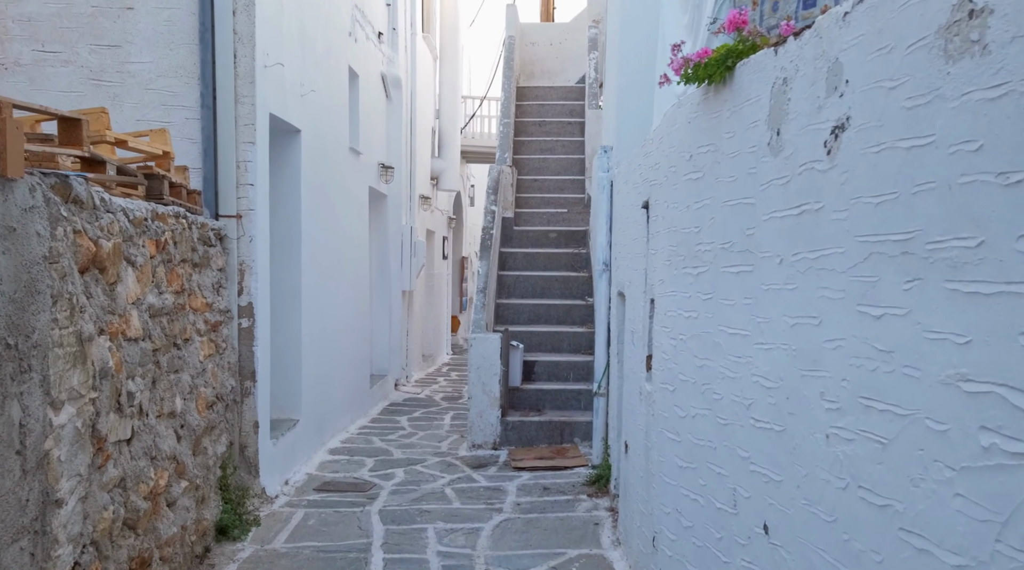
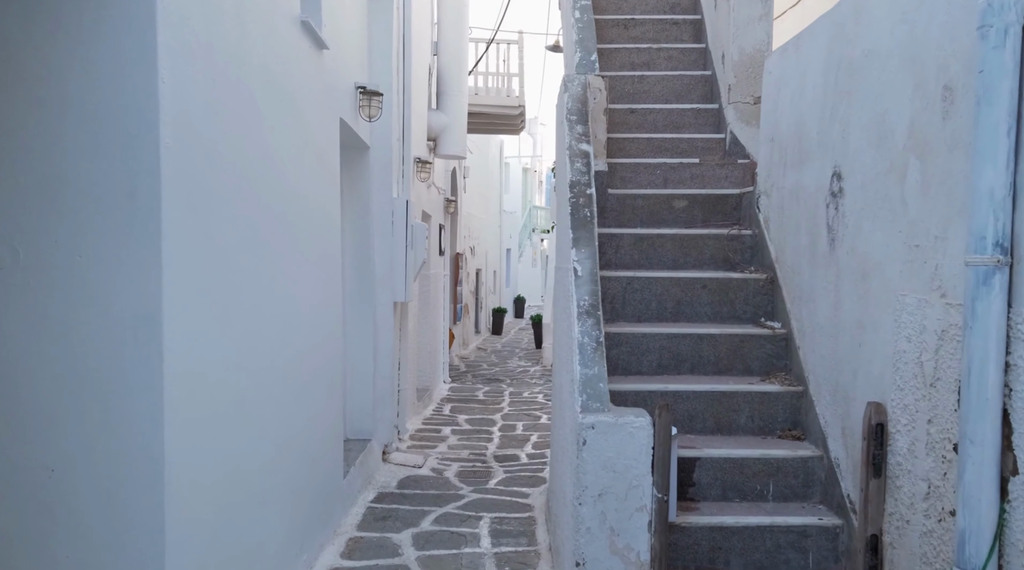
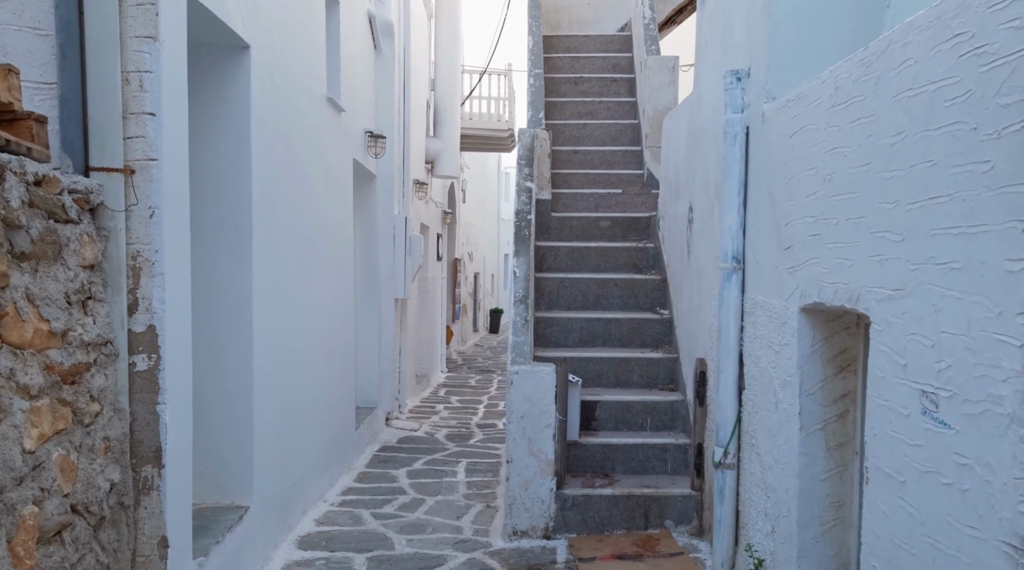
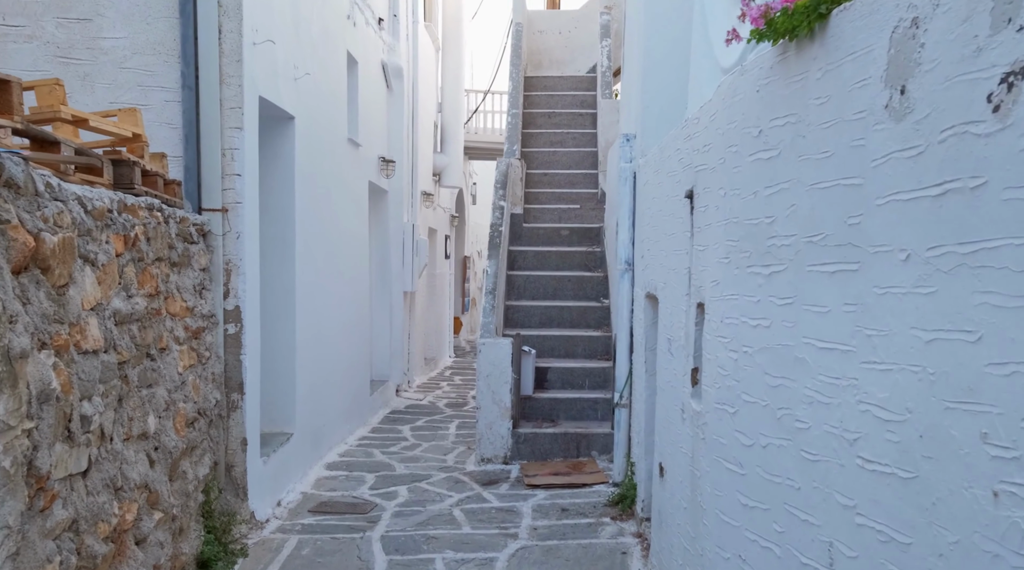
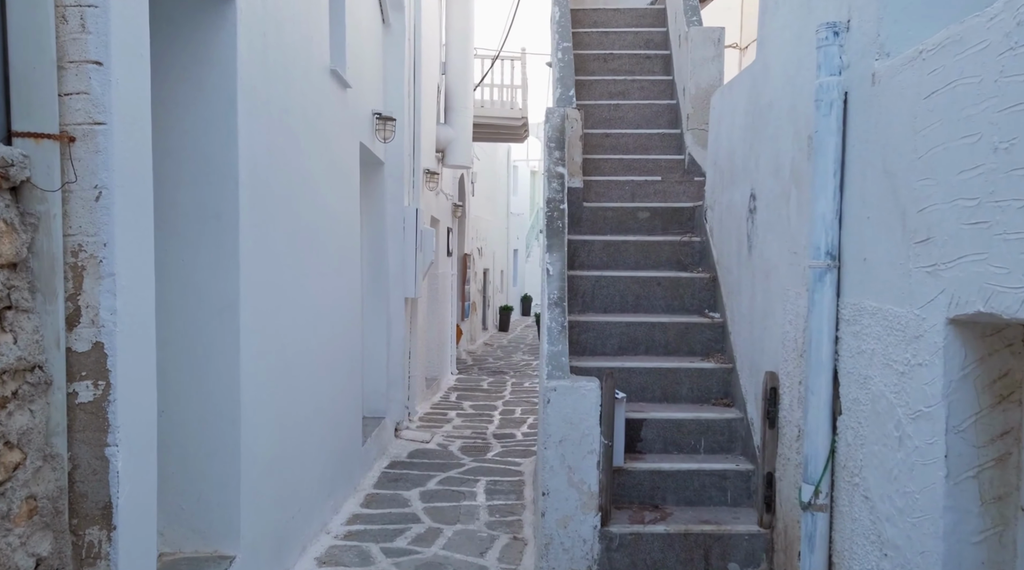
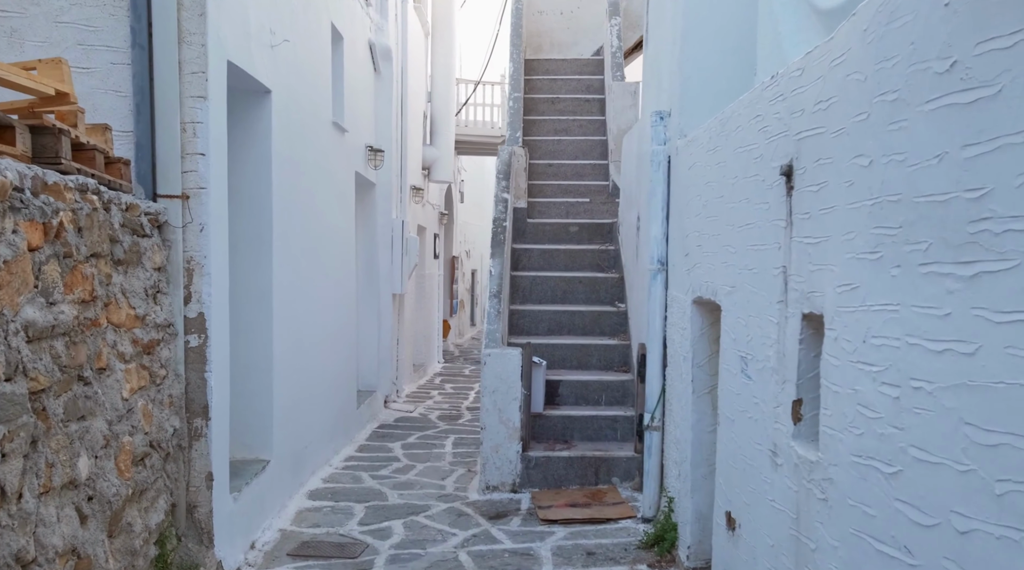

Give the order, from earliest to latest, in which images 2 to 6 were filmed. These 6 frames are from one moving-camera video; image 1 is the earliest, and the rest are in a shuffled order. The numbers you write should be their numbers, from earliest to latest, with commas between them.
4, 6, 3, 5, 2
